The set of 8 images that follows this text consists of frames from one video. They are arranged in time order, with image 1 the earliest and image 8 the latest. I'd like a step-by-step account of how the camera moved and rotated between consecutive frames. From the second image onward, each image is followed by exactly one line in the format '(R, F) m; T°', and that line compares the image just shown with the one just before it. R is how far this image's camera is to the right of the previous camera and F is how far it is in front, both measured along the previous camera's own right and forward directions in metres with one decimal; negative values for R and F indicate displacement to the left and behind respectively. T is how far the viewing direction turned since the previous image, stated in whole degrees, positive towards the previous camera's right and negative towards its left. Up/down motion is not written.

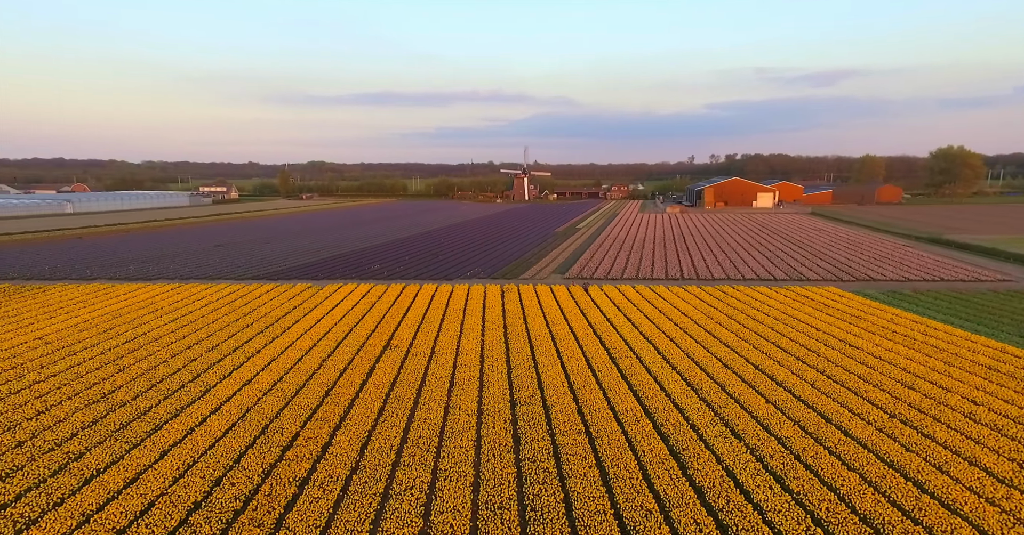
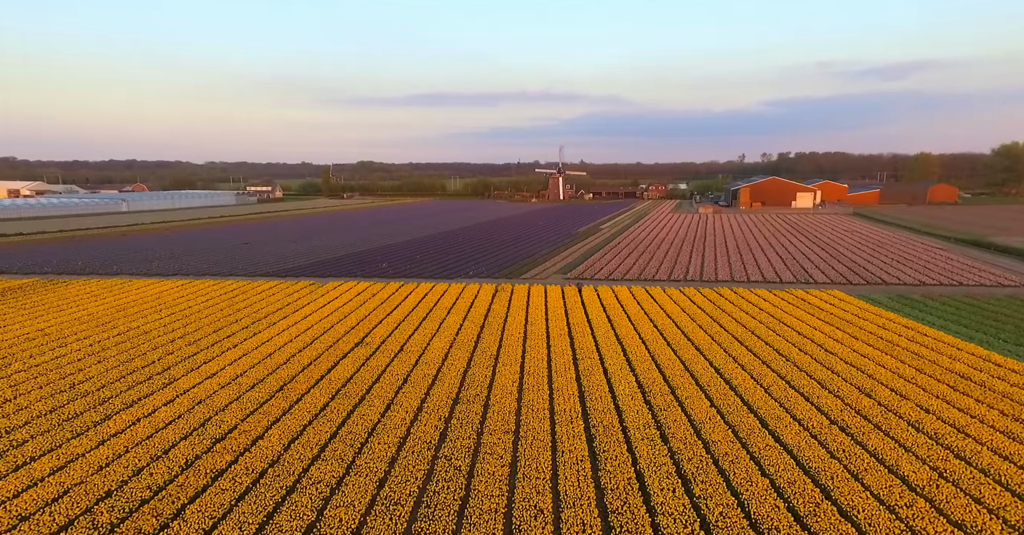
(+1.3, 0.0) m; -3°
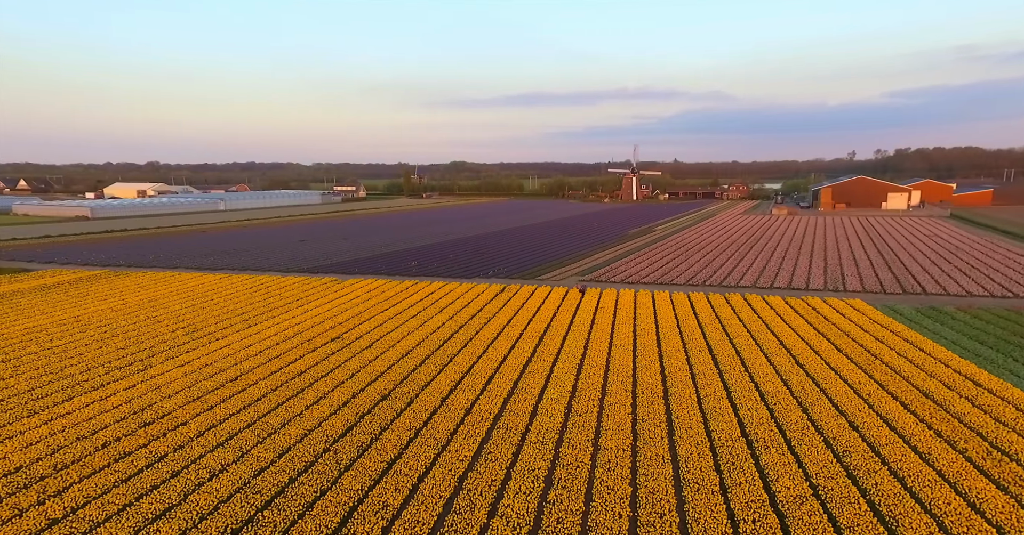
(+2.1, 0.0) m; -6°
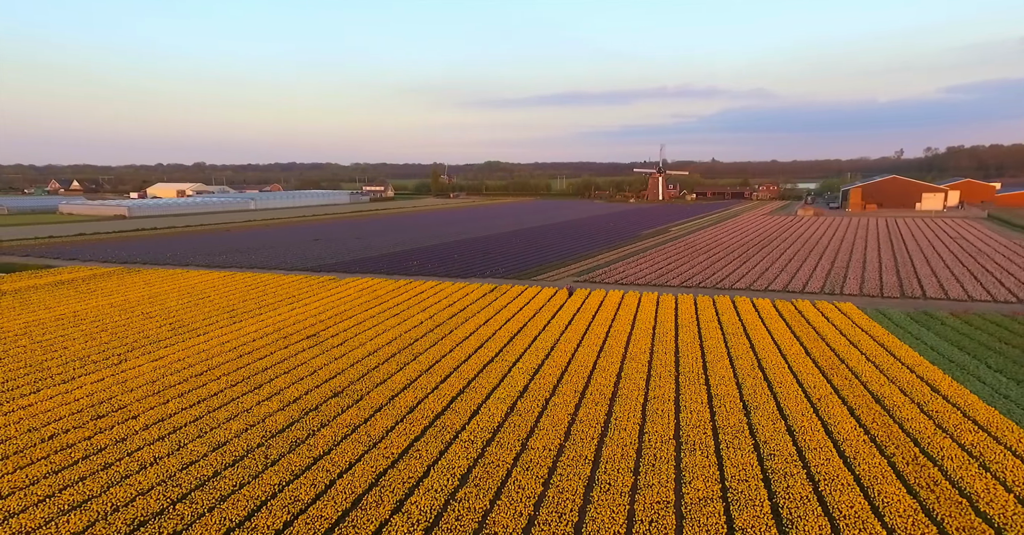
(+1.2, -0.1) m; -2°
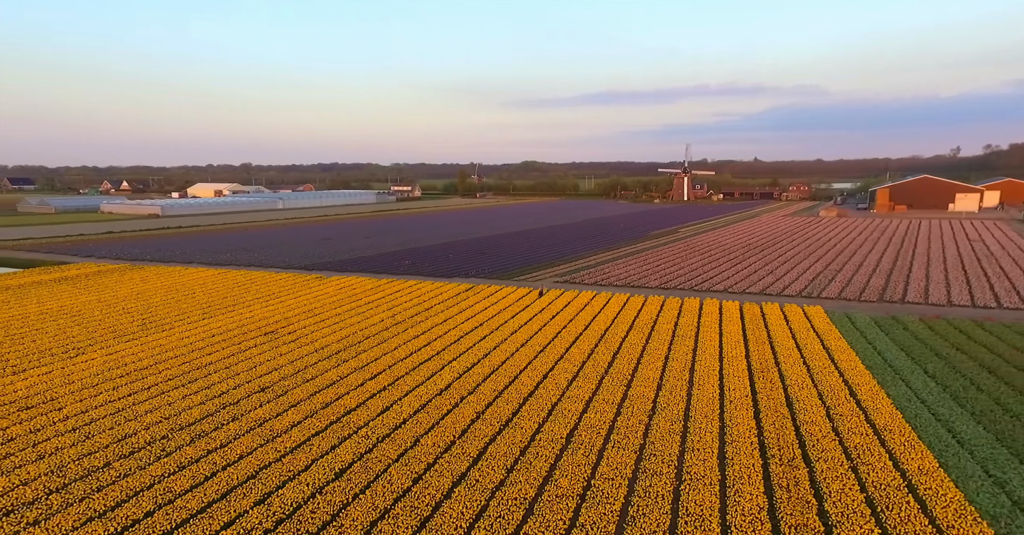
(+1.6, -0.2) m; -2°
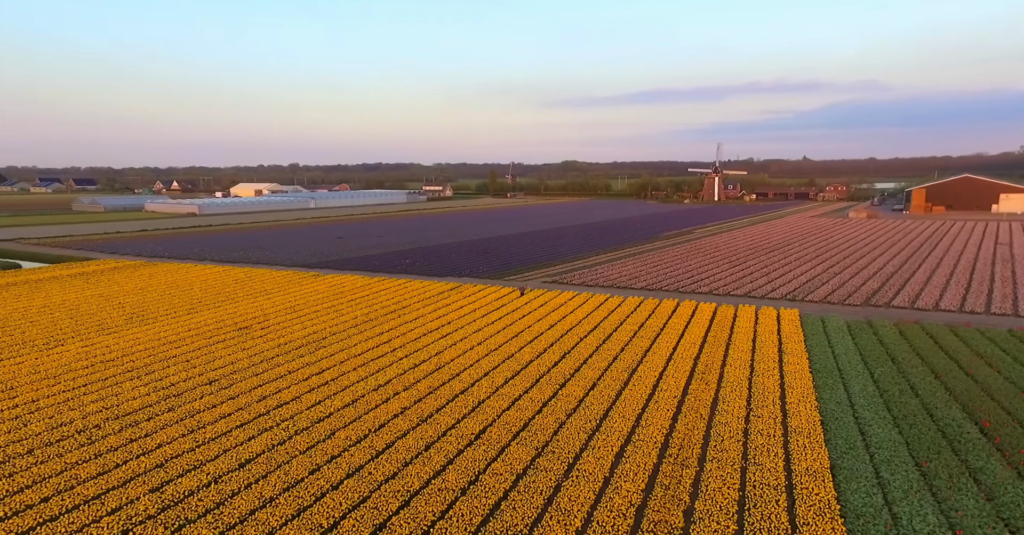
(+1.5, -0.2) m; -2°
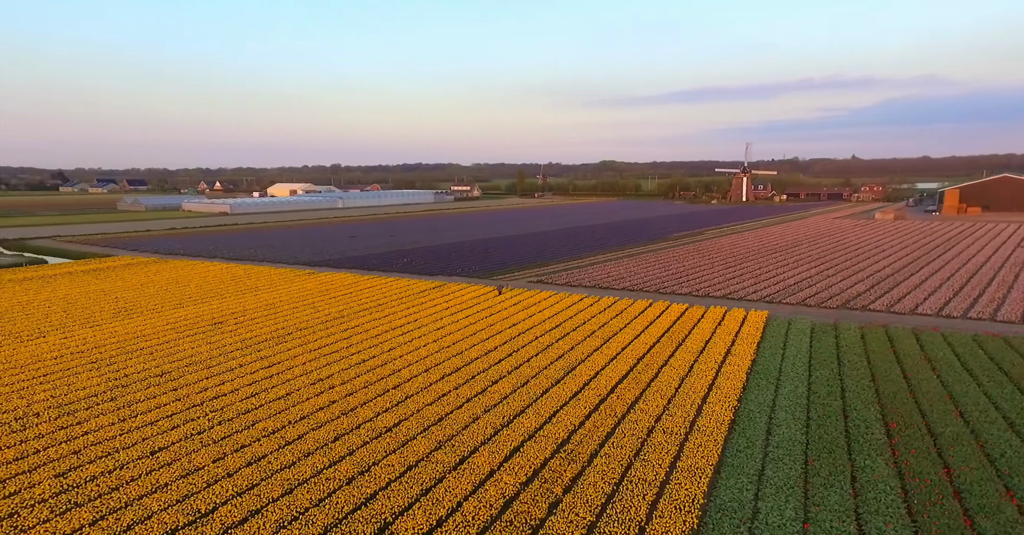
(+1.5, -0.3) m; -2°
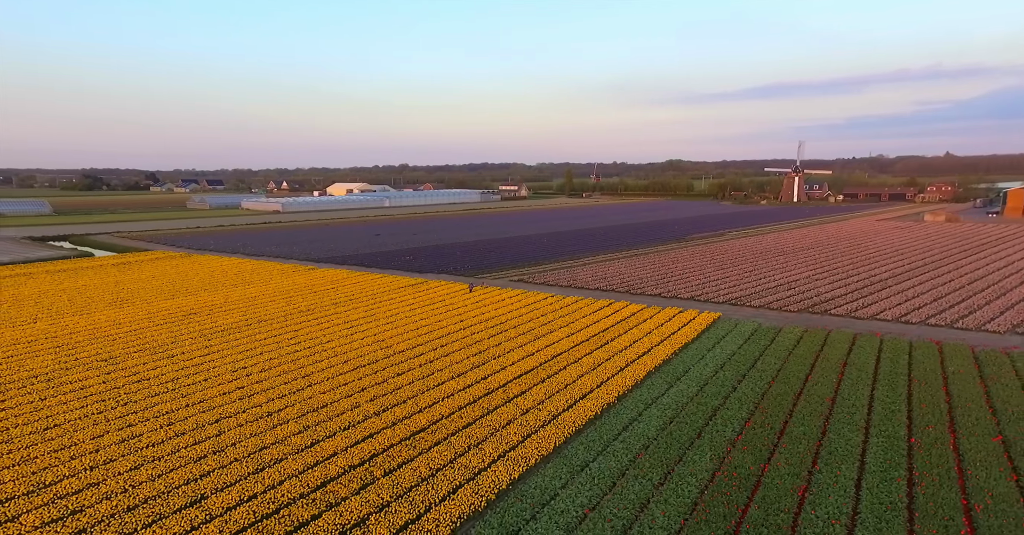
(+2.5, -0.4) m; -4°
